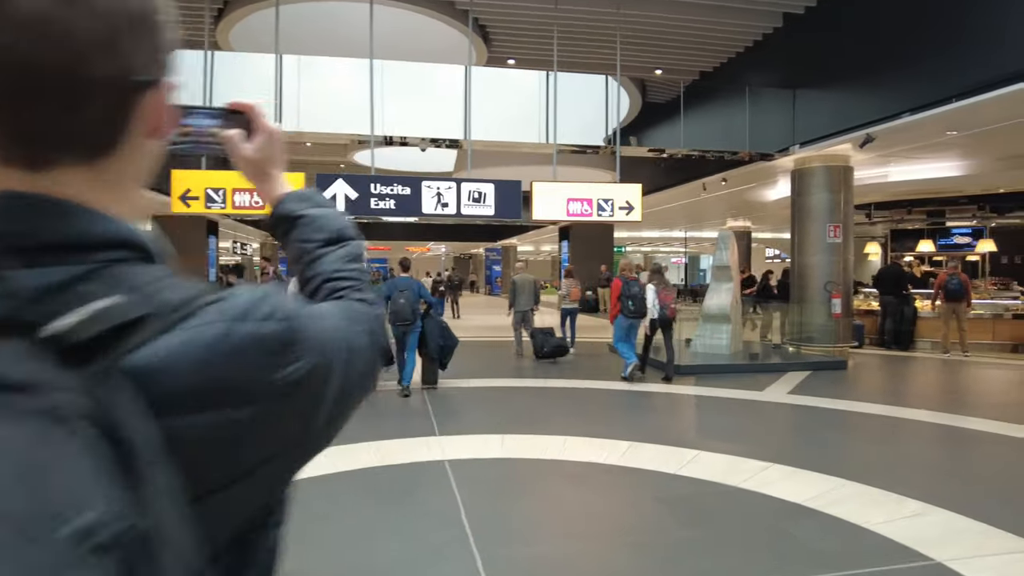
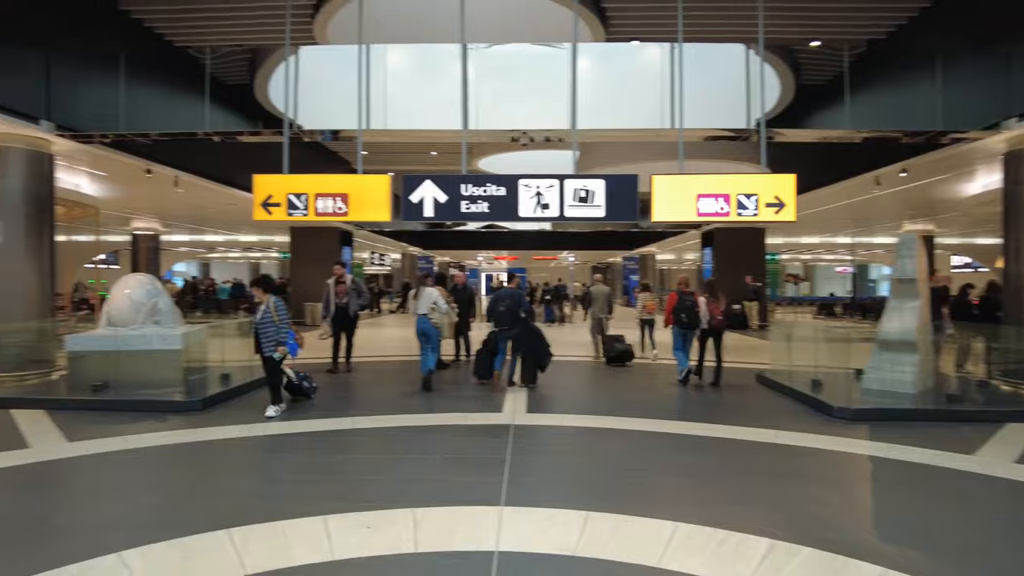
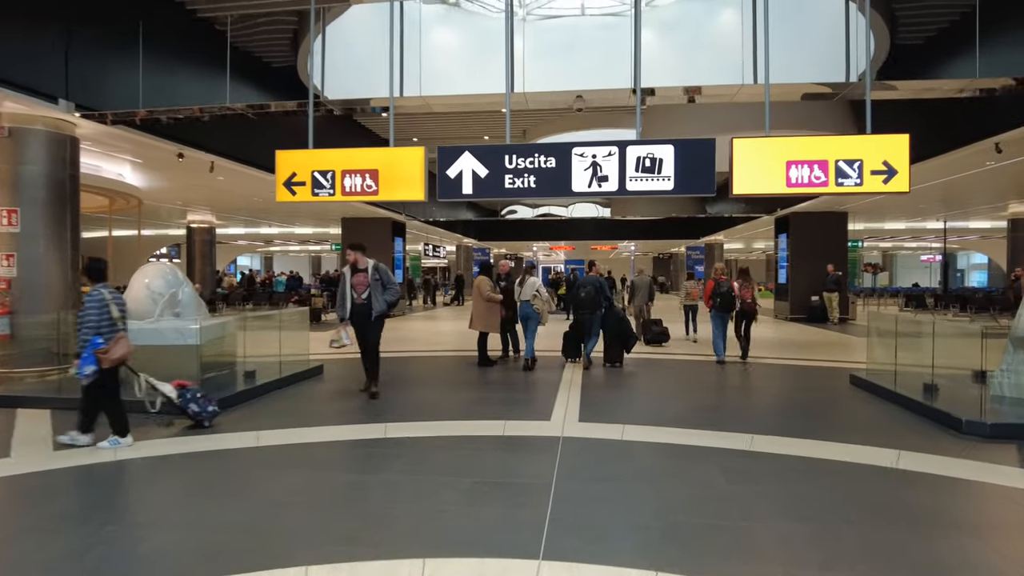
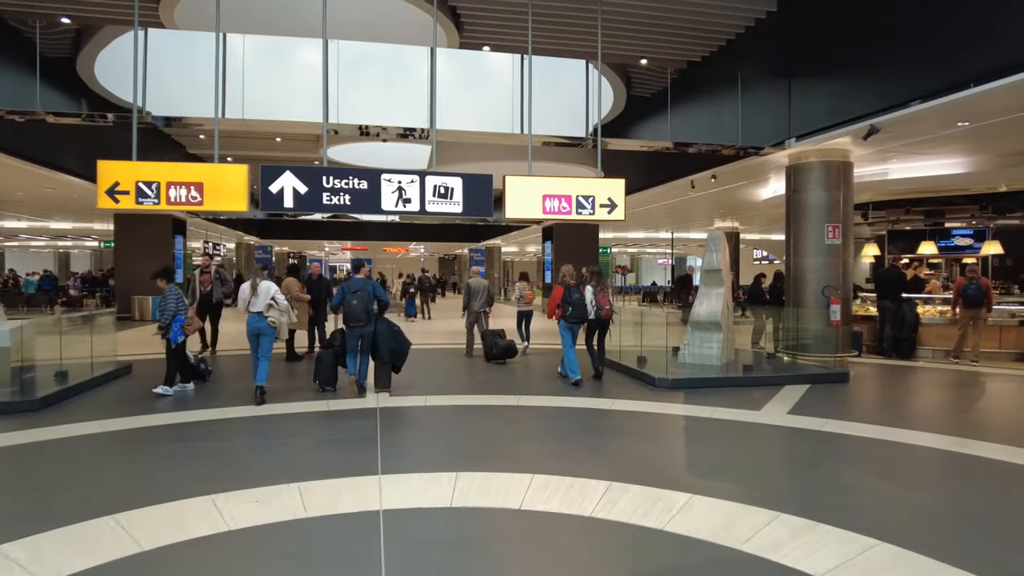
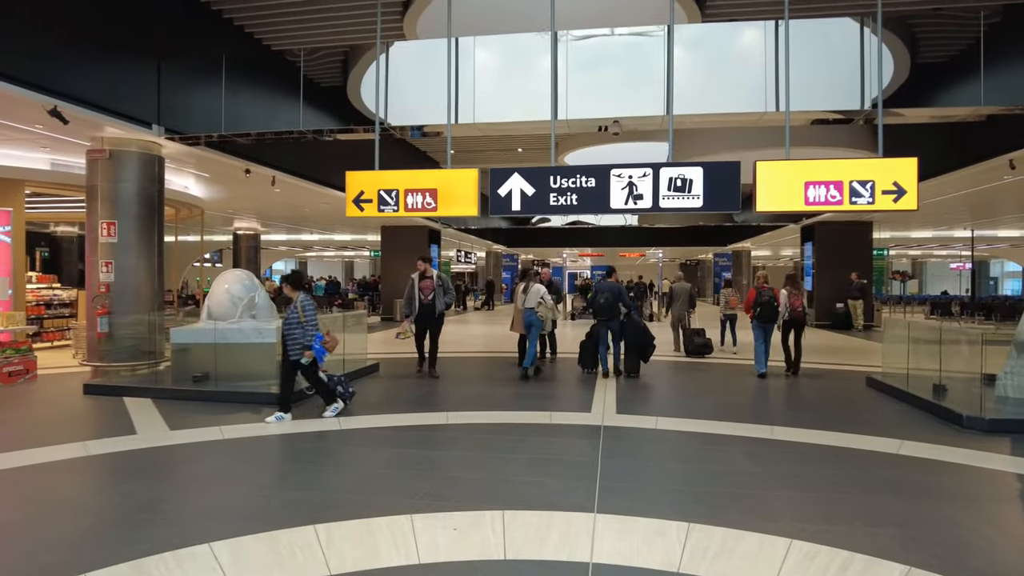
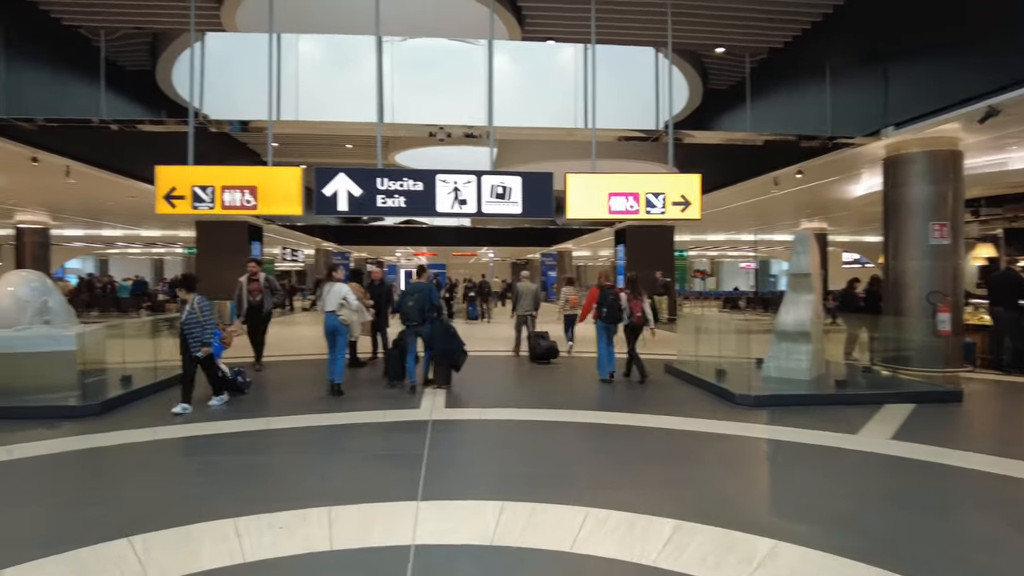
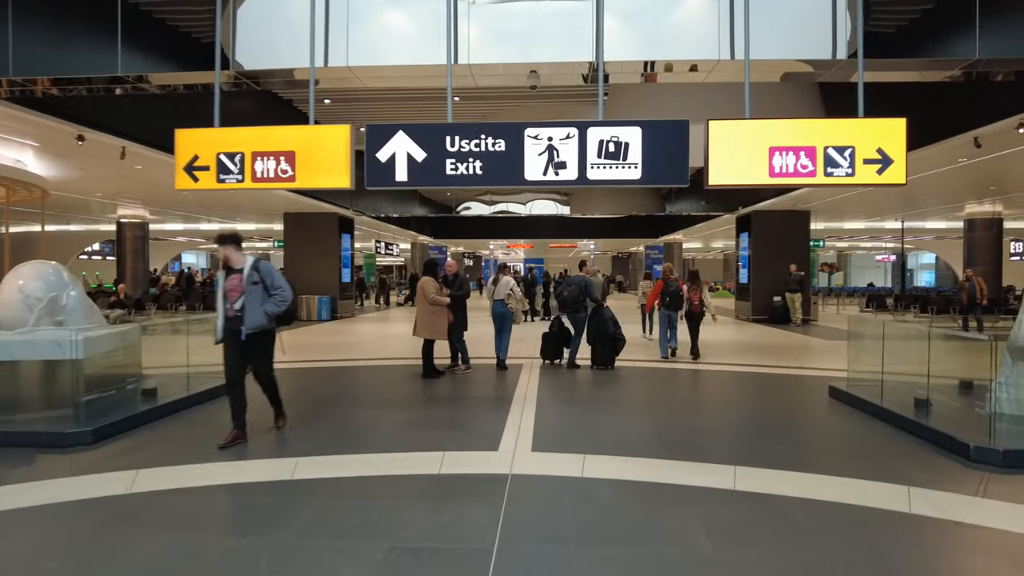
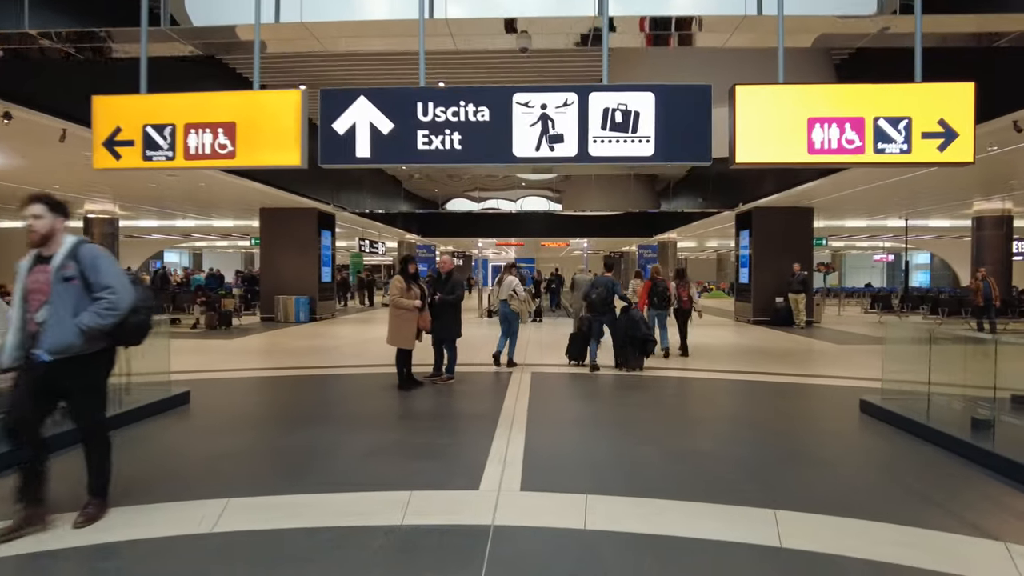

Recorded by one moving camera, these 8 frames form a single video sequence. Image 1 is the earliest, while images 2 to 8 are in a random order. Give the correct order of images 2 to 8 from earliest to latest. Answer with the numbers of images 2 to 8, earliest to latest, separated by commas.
4, 6, 2, 5, 3, 7, 8
